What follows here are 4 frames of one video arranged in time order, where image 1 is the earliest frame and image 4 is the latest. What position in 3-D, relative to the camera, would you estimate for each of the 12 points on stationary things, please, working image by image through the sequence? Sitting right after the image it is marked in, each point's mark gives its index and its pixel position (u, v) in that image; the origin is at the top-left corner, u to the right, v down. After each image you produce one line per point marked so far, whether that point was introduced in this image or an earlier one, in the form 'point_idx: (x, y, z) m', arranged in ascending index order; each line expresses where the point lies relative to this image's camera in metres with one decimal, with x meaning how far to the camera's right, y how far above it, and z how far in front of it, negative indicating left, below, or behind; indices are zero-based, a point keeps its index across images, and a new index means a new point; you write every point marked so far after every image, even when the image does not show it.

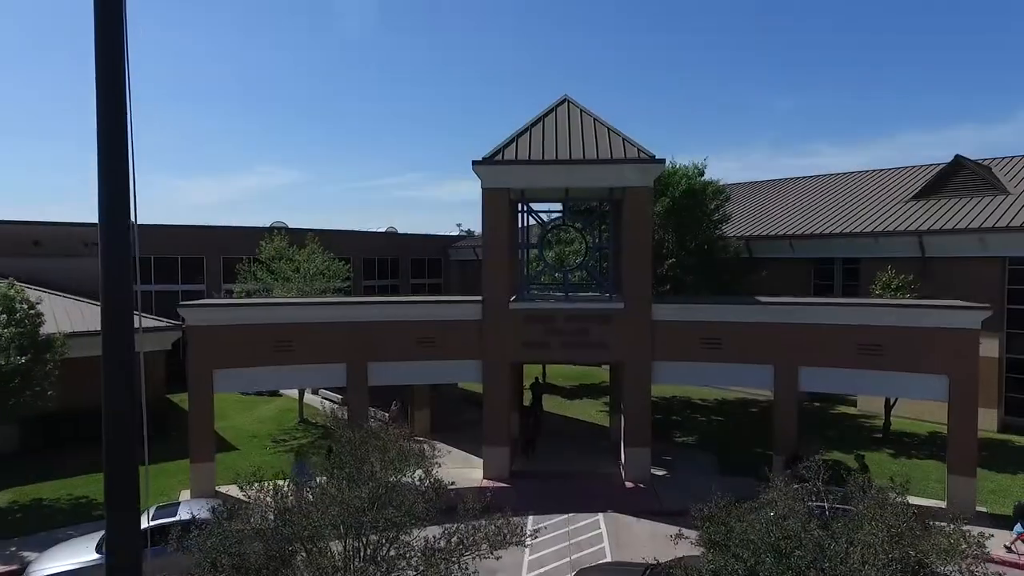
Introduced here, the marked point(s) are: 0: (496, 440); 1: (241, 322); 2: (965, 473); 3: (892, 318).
0: (-0.4, -4.2, +17.9) m
1: (-7.1, -0.9, +16.9) m
2: (+10.8, -4.4, +15.3) m
3: (+9.6, -0.8, +16.2) m
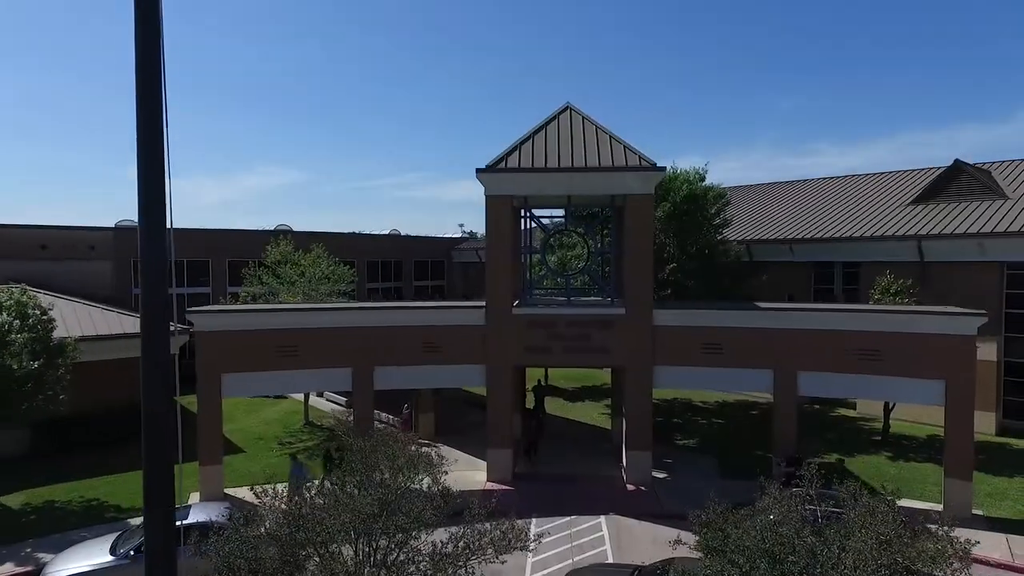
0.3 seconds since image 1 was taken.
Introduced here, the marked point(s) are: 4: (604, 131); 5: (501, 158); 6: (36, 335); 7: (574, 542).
0: (-0.3, -4.4, +18.2) m
1: (-7.0, -1.0, +17.2) m
2: (+10.9, -4.6, +15.6) m
3: (+9.7, -0.9, +16.5) m
4: (+2.7, +4.7, +19.3) m
5: (-0.3, +3.6, +18.0) m
6: (-12.3, -1.2, +16.7) m
7: (+1.4, -5.6, +14.2) m
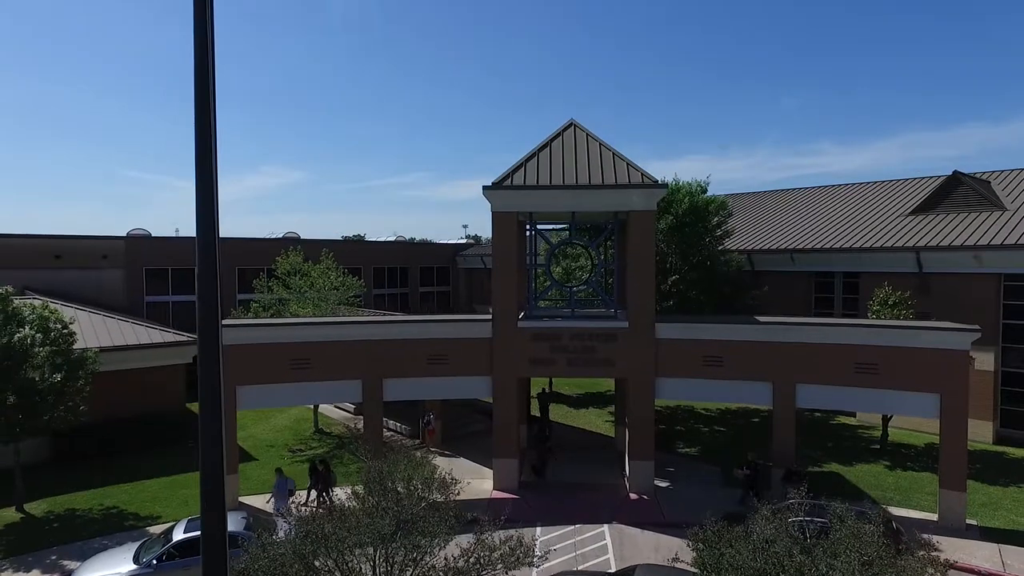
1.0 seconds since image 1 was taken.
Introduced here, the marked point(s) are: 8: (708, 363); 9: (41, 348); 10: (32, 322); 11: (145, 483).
0: (-0.2, -4.8, +18.7) m
1: (-6.9, -1.4, +17.8) m
2: (+11.1, -5.0, +16.0) m
3: (+9.8, -1.3, +16.9) m
4: (+2.9, +4.3, +19.8) m
5: (-0.2, +3.2, +18.5) m
6: (-12.1, -1.6, +17.2) m
7: (+1.5, -6.0, +14.7) m
8: (+5.6, -2.1, +18.3) m
9: (-12.3, -1.6, +16.8) m
10: (-12.7, -0.9, +17.0) m
11: (-10.5, -5.6, +18.4) m
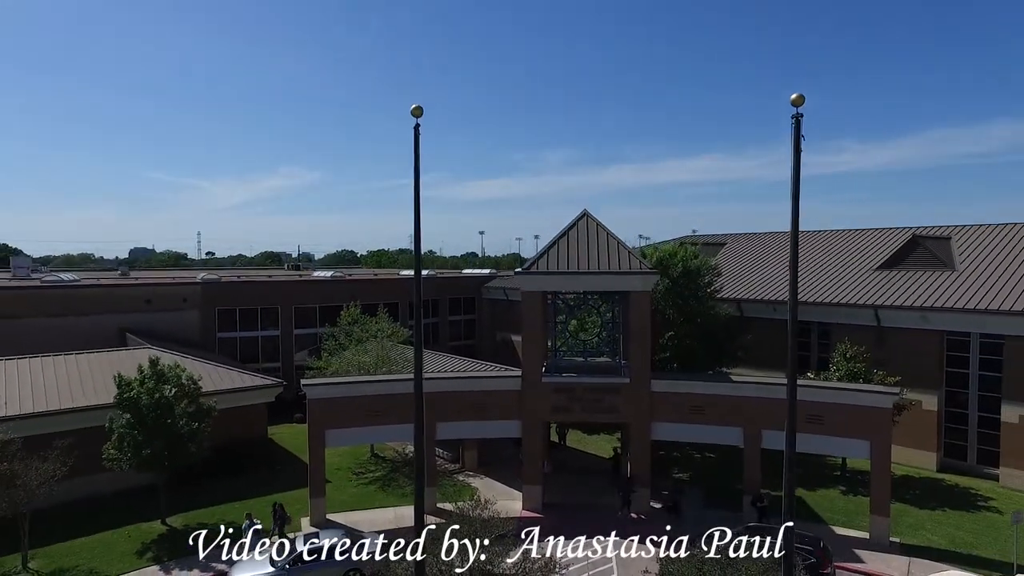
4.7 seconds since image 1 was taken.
0: (+0.8, -7.1, +23.7) m
1: (-6.0, -3.7, +22.9) m
2: (+11.9, -7.3, +20.7) m
3: (+10.7, -3.6, +21.6) m
4: (+3.9, +2.0, +24.7) m
5: (+0.8, +1.0, +23.4) m
6: (-11.2, -3.9, +22.4) m
7: (+2.3, -8.3, +19.6) m
8: (+6.5, -4.4, +23.2) m
9: (-11.4, -3.8, +22.0) m
10: (-11.8, -3.2, +22.2) m
11: (-9.6, -7.9, +23.6) m
